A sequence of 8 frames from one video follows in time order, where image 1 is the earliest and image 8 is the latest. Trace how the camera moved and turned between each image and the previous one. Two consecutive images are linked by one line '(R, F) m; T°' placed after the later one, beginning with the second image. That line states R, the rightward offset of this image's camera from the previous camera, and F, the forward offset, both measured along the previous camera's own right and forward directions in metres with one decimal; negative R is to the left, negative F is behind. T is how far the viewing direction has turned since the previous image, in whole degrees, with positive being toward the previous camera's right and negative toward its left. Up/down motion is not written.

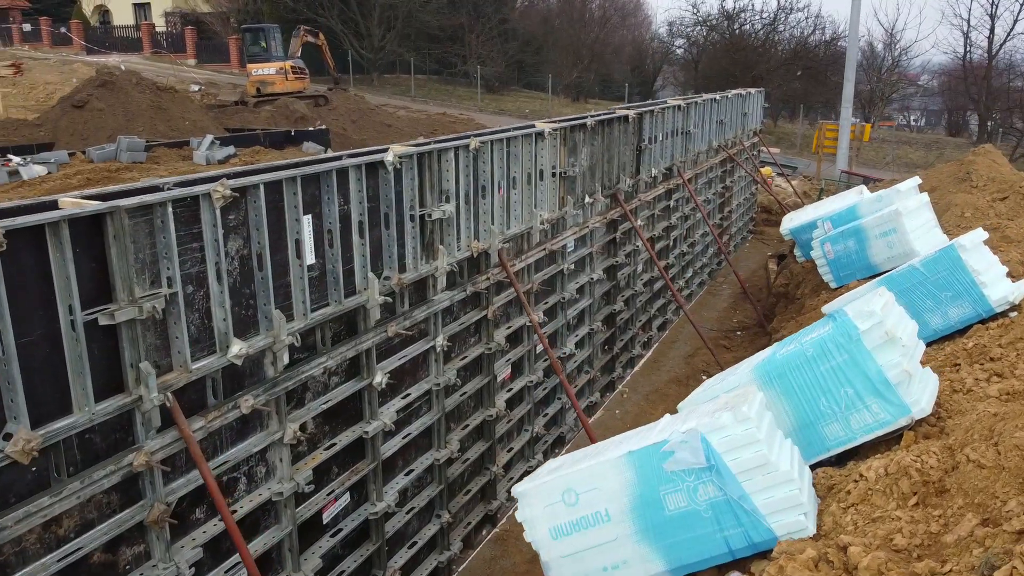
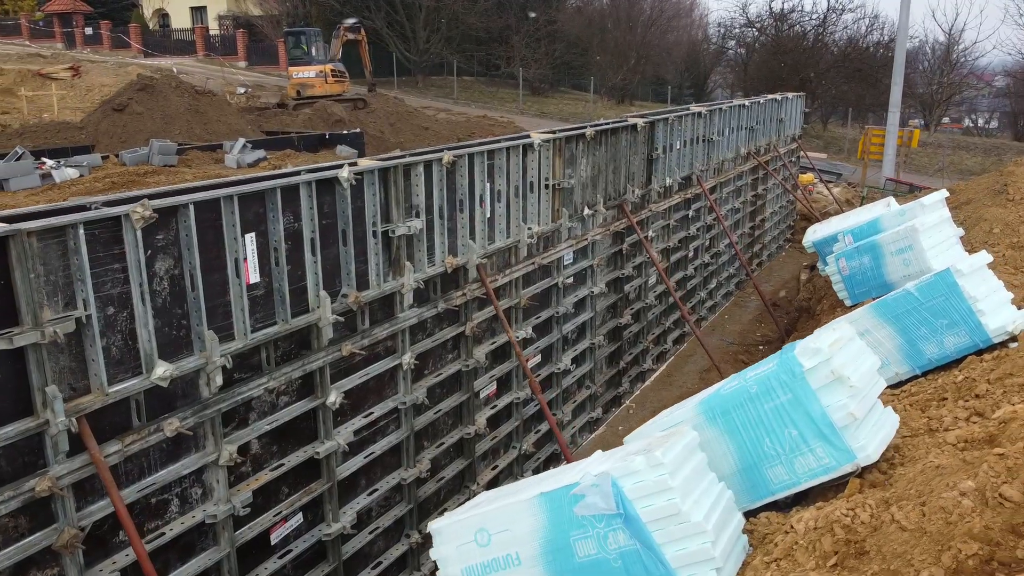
(+0.7, +0.2) m; -4°
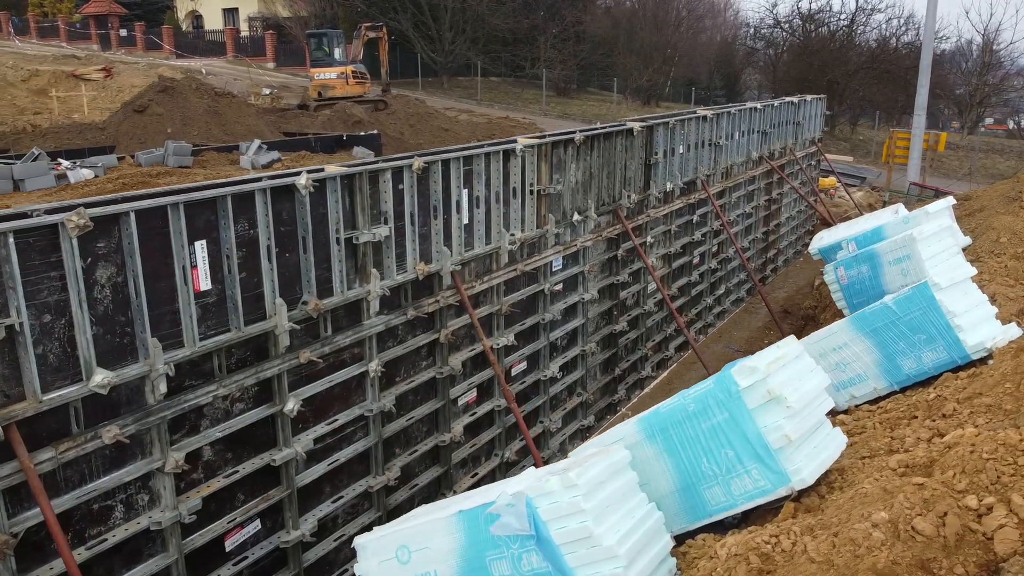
(+0.5, +0.1) m; -2°
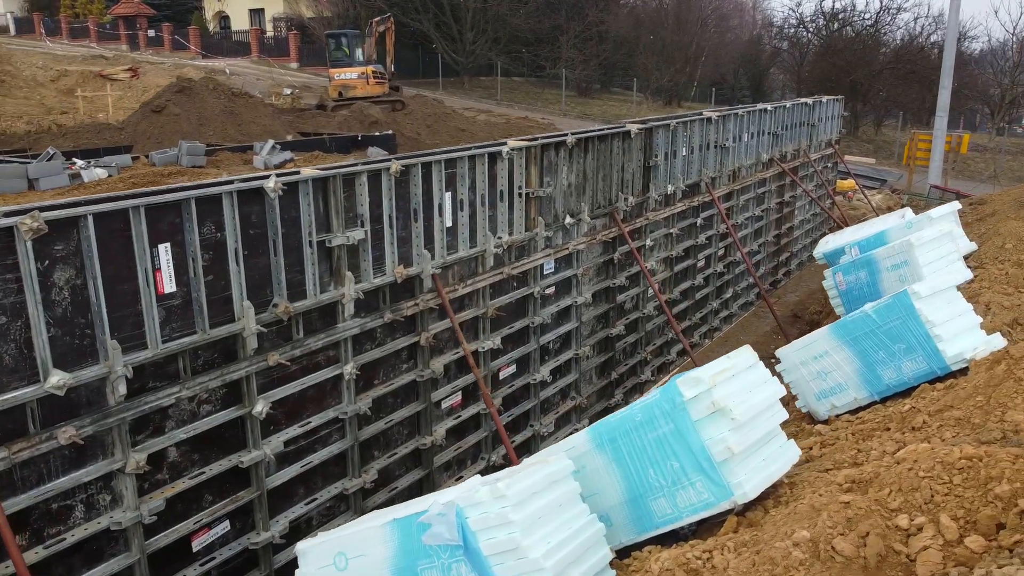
(+0.4, 0.0) m; -2°
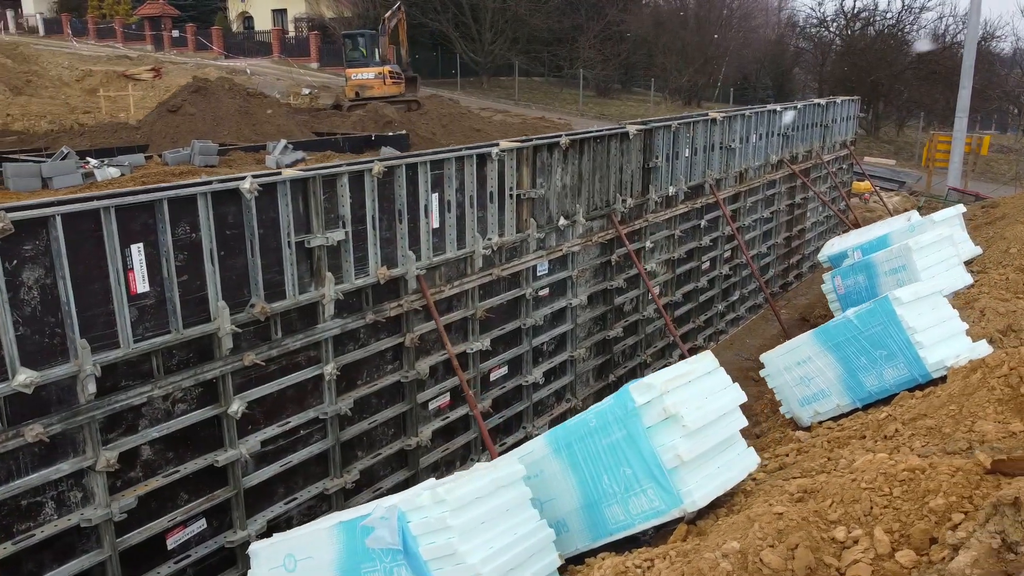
(+0.3, 0.0) m; -2°
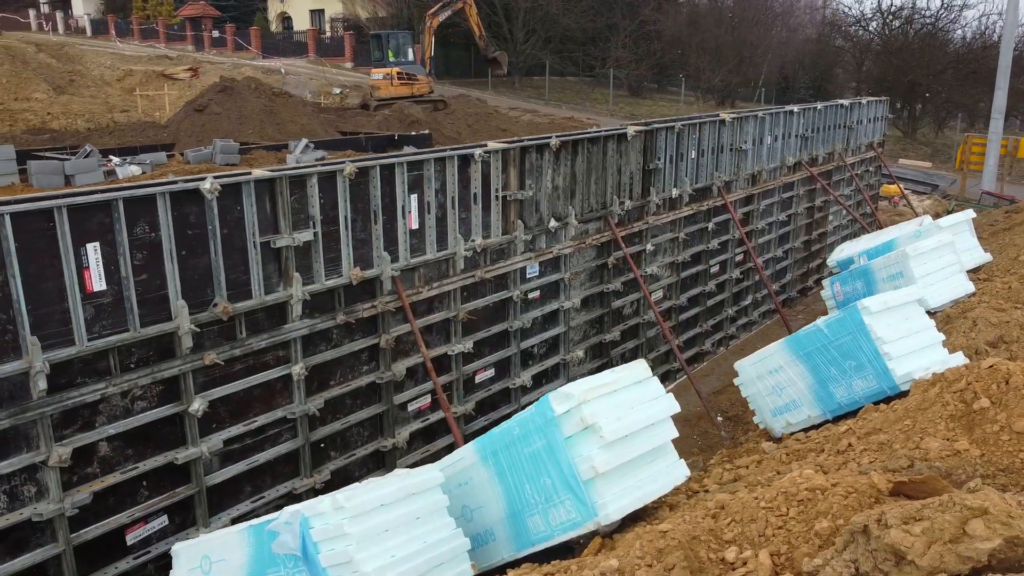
(+0.6, +0.1) m; -3°
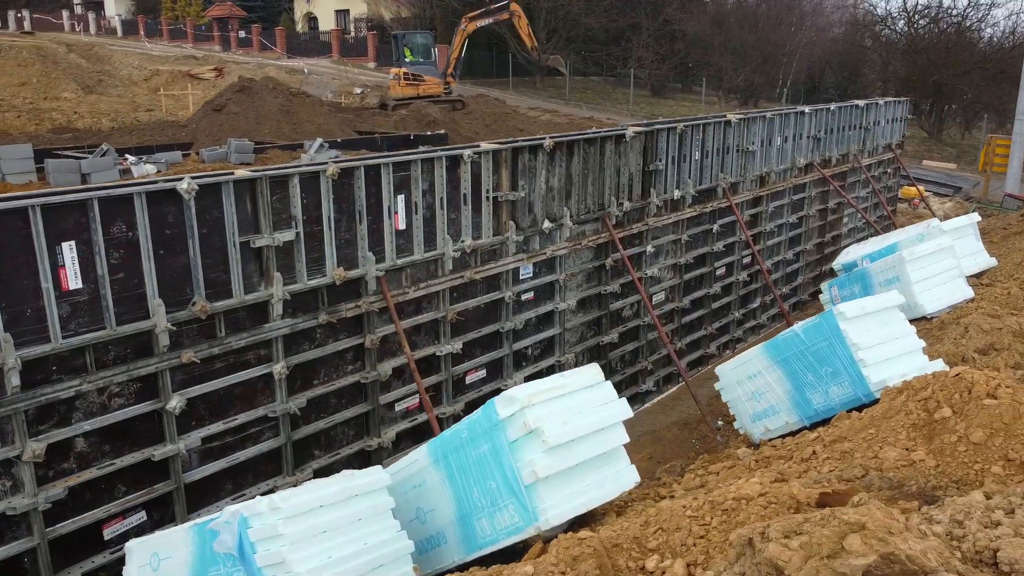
(+0.4, 0.0) m; -2°
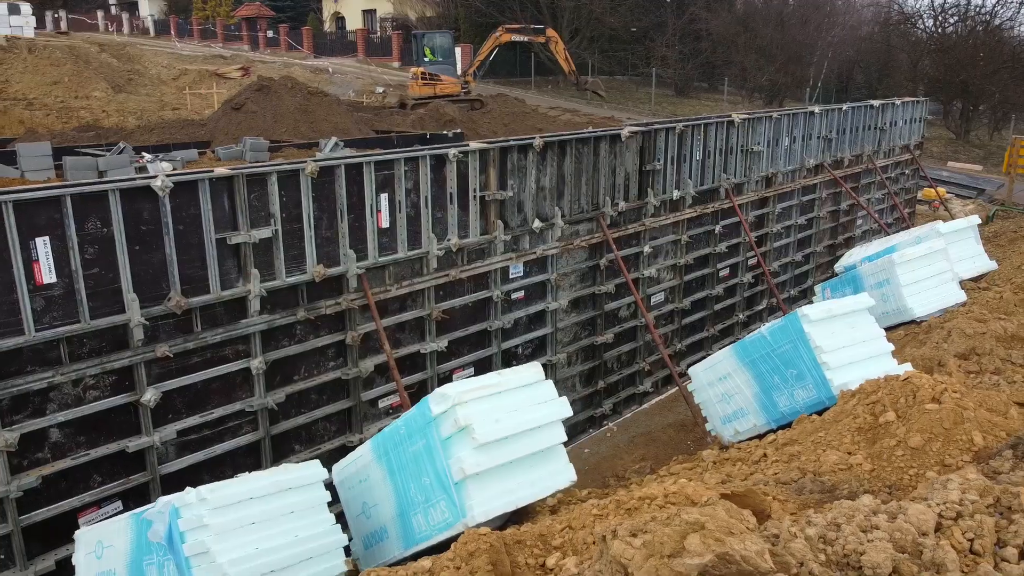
(+0.4, 0.0) m; -2°
